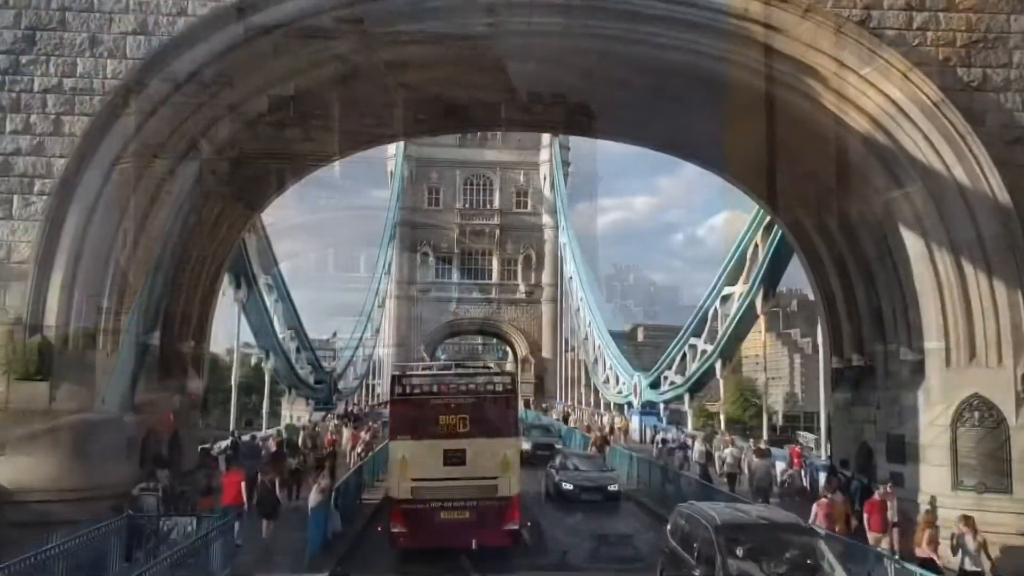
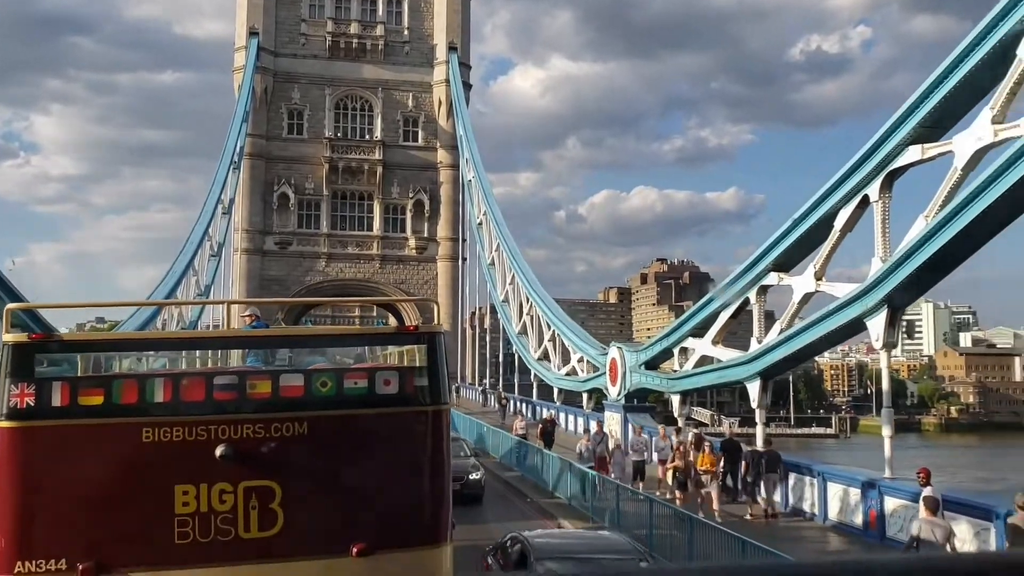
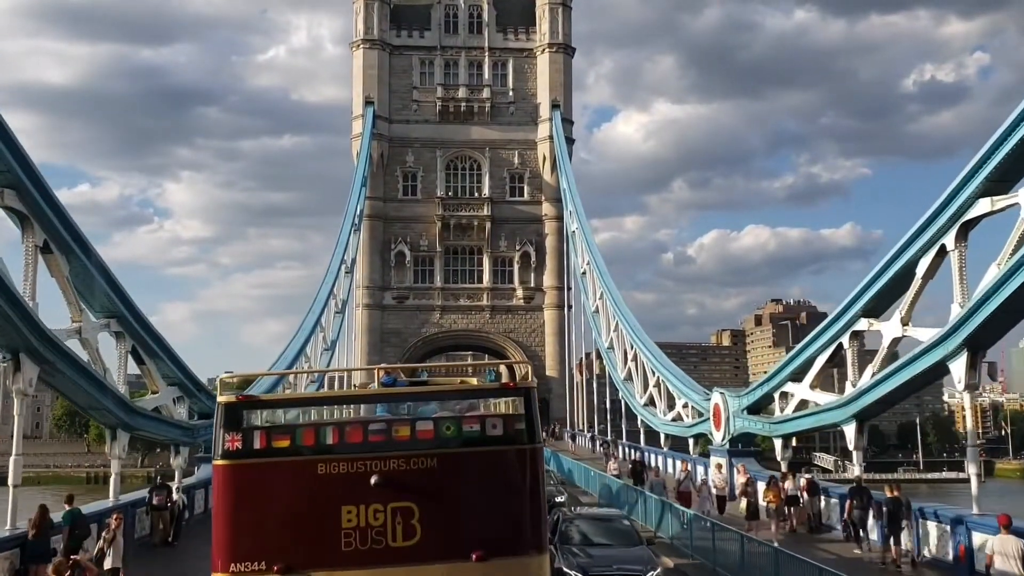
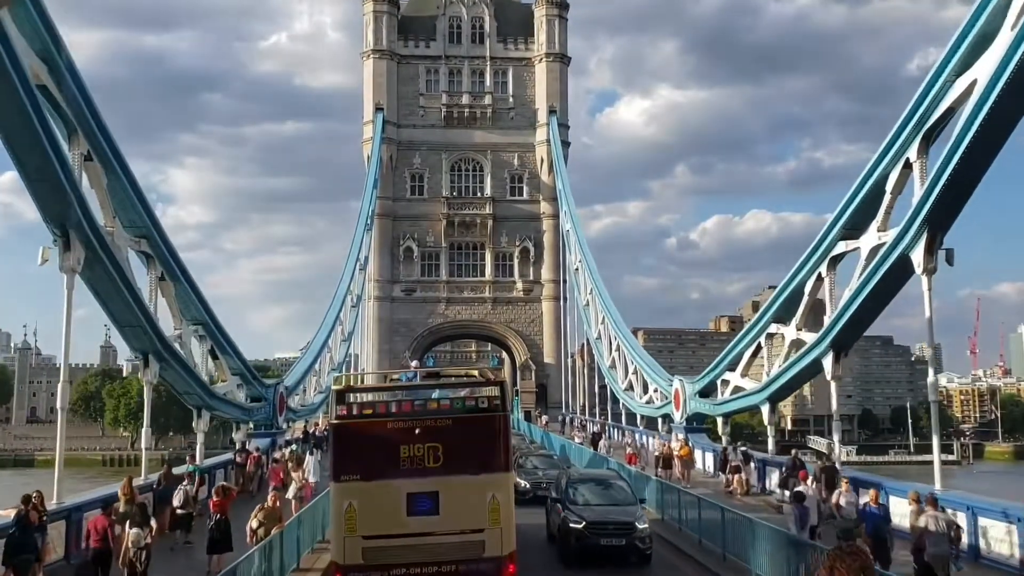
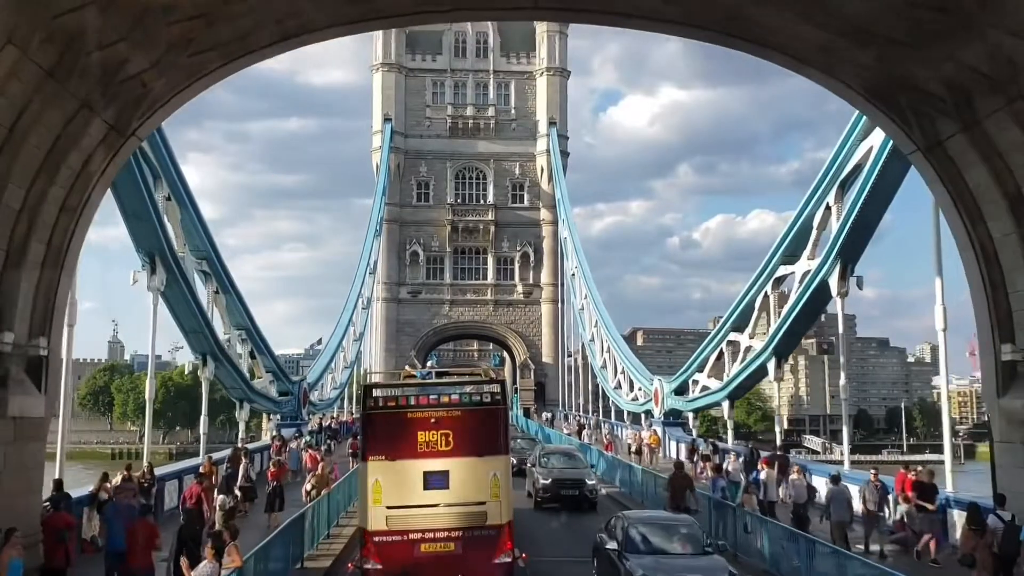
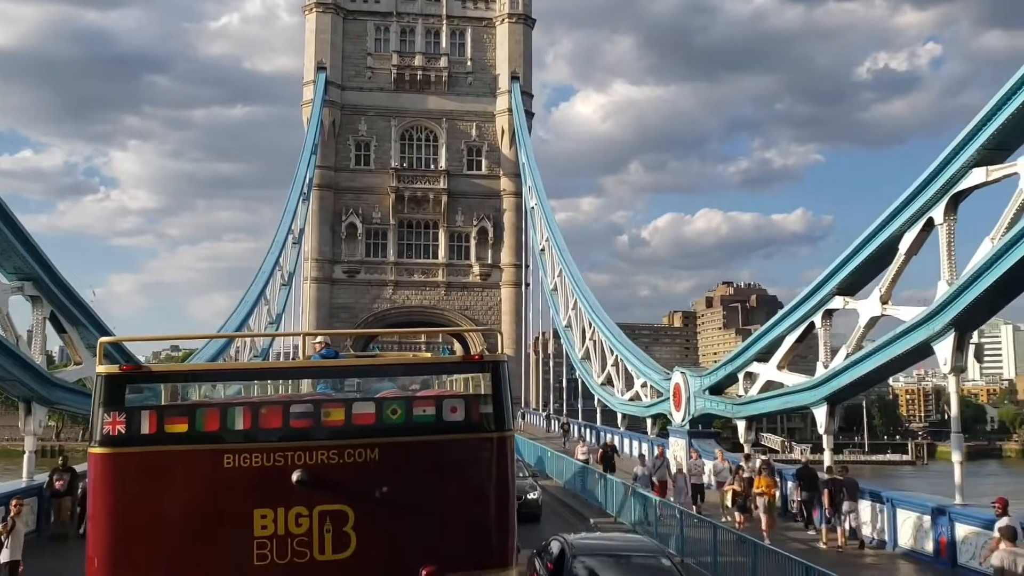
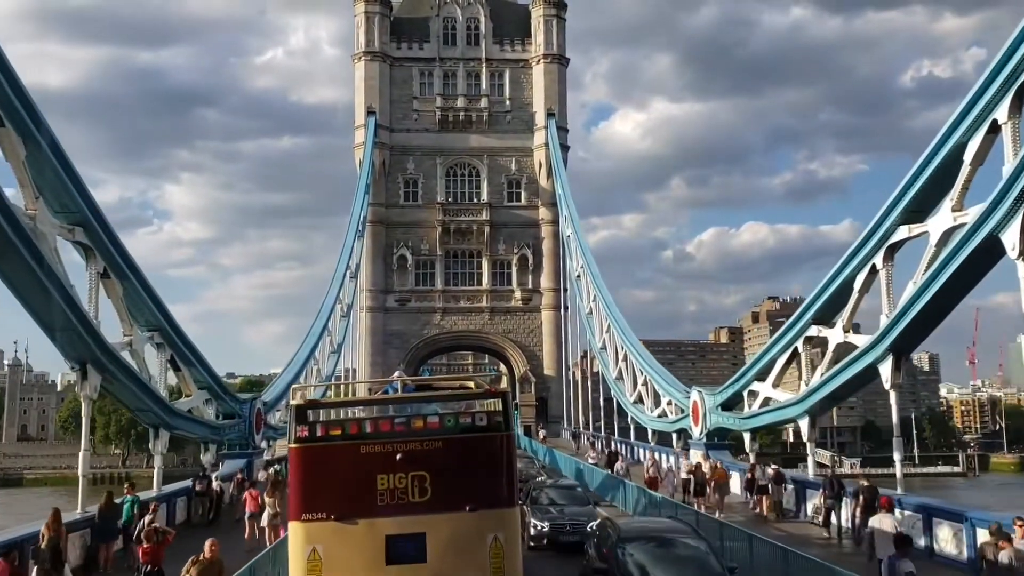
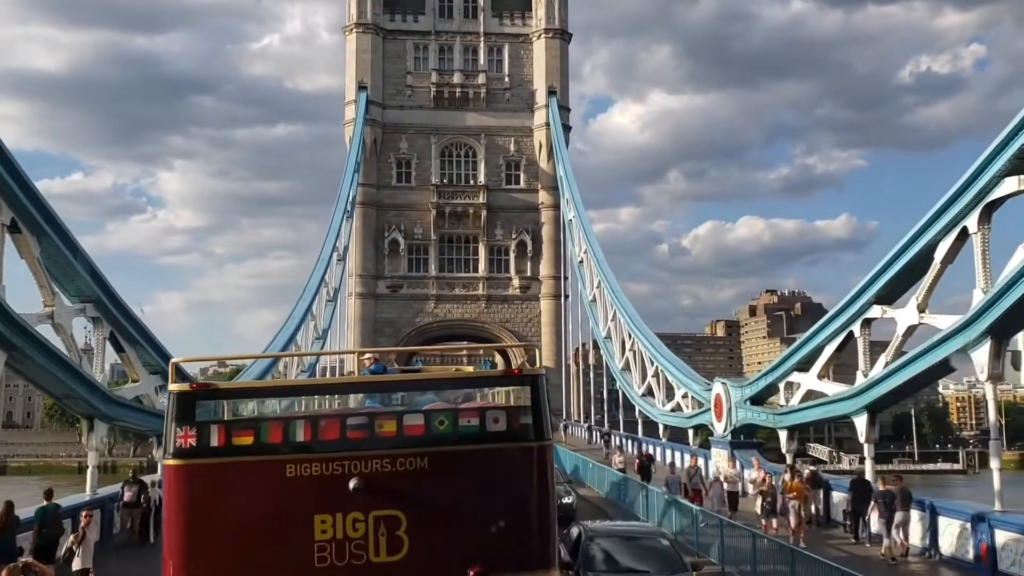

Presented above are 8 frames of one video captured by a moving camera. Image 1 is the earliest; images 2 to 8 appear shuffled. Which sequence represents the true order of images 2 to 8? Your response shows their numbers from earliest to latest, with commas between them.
5, 4, 7, 3, 8, 6, 2
